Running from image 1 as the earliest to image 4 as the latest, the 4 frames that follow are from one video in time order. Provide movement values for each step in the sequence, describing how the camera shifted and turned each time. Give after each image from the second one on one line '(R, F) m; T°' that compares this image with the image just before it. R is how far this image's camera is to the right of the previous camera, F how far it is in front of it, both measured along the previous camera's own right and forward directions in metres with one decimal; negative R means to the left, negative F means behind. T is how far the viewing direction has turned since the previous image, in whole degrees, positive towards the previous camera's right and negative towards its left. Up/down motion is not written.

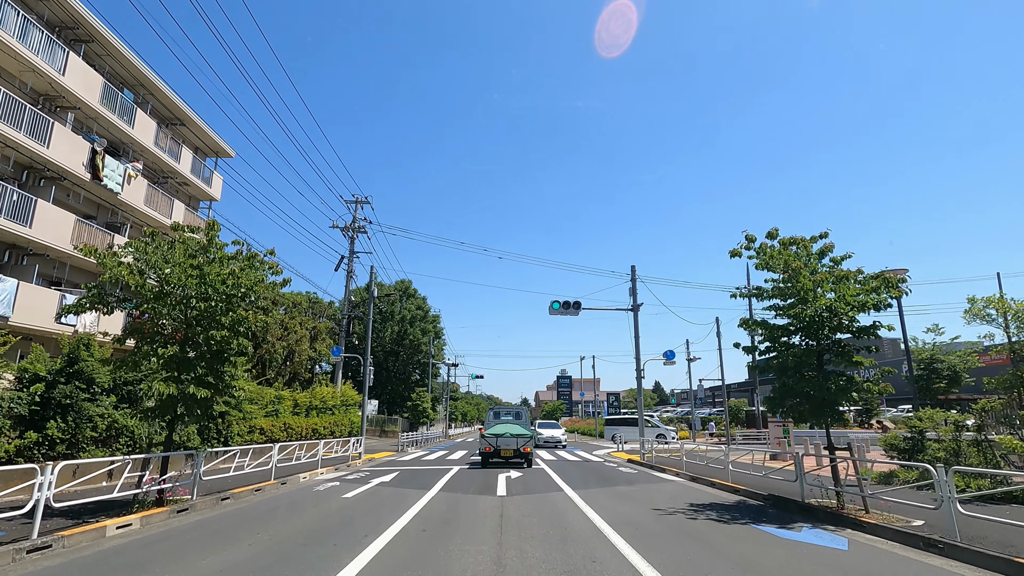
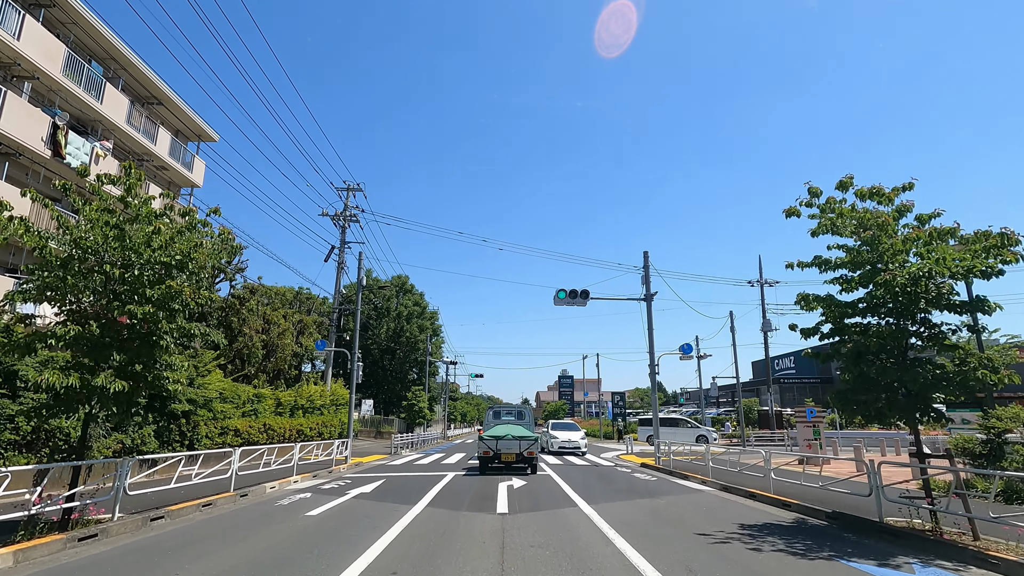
(0.0, +2.0) m; 0°
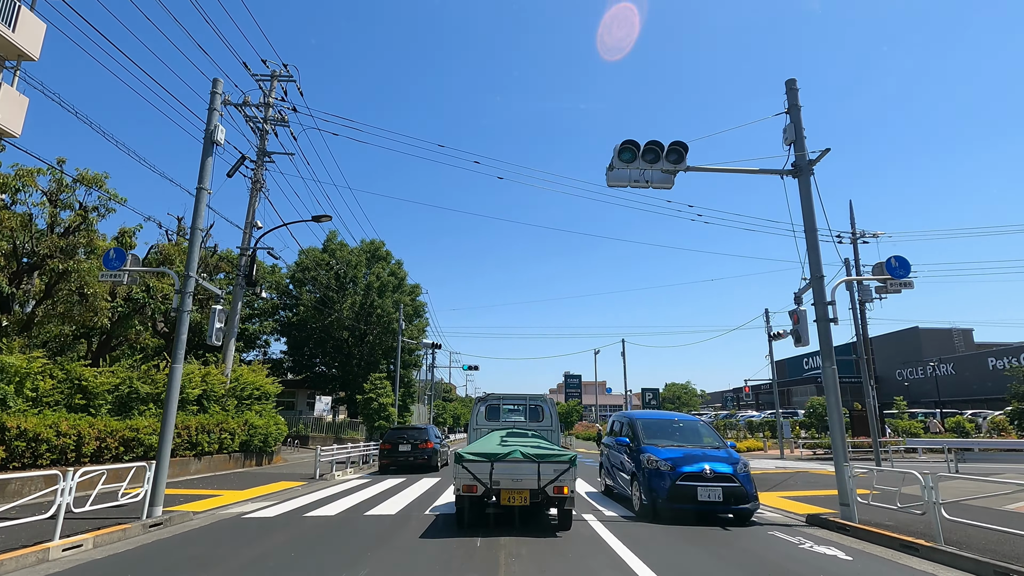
(-0.2, +11.0) m; 0°
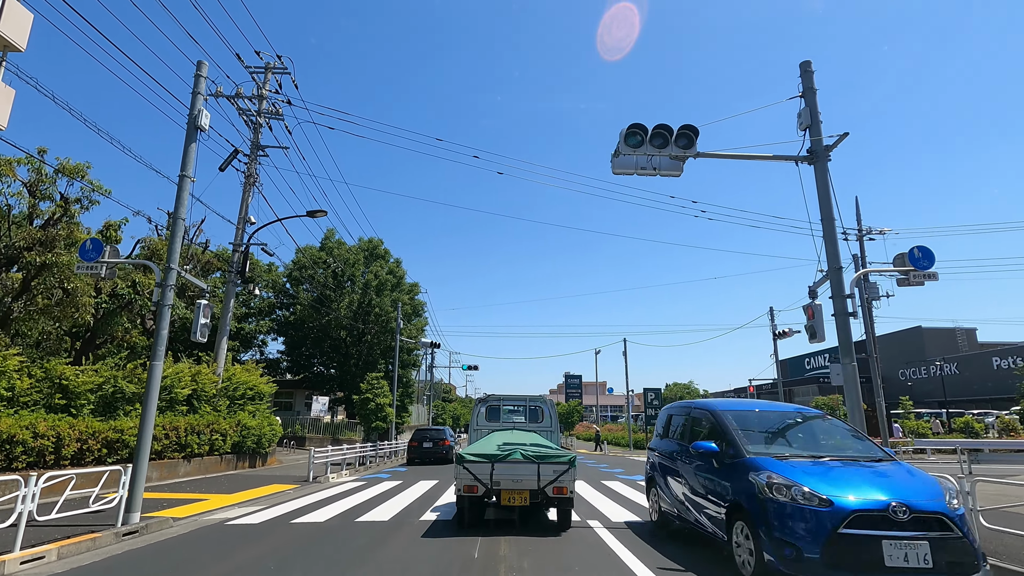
(0.0, +0.5) m; 0°
